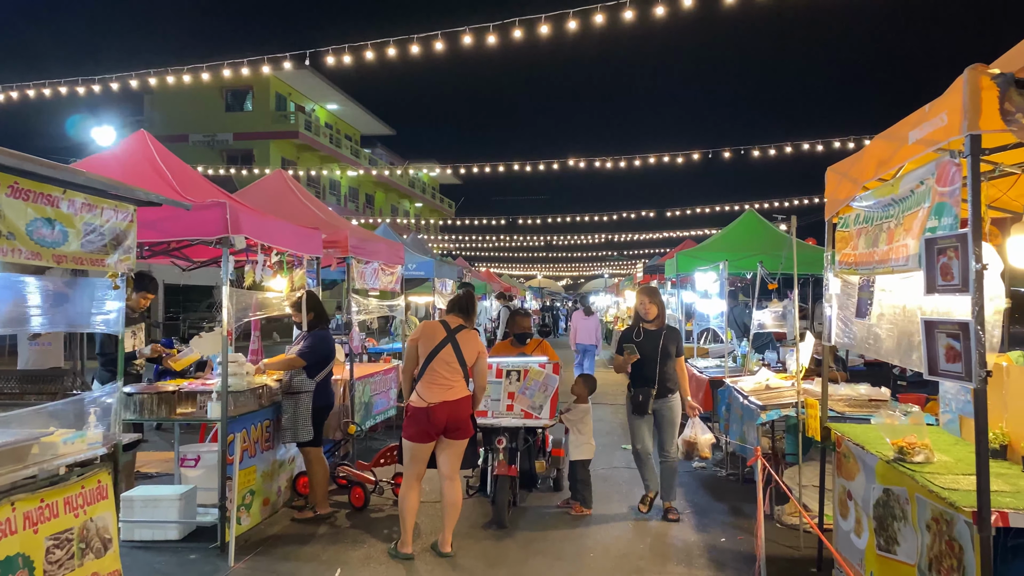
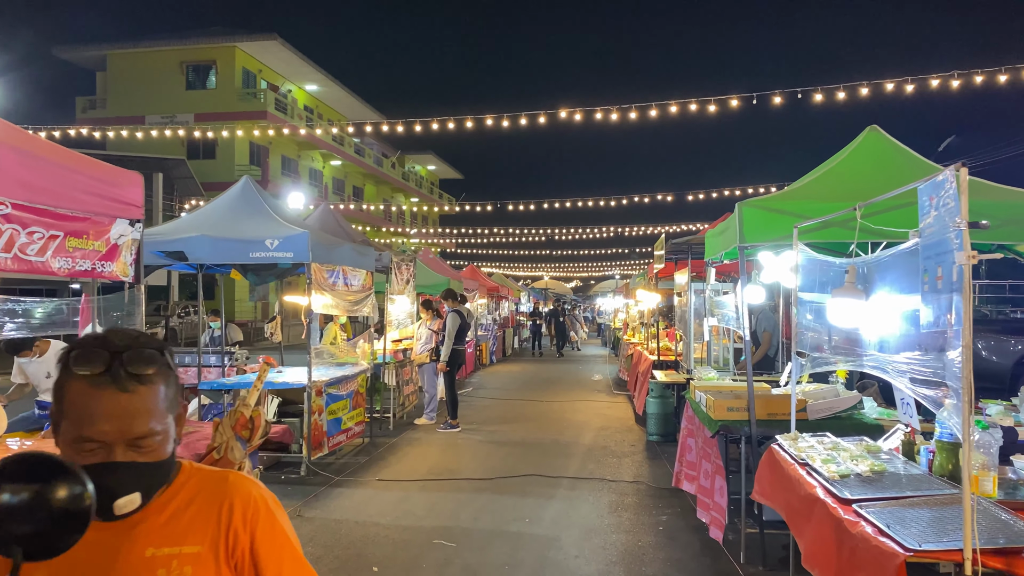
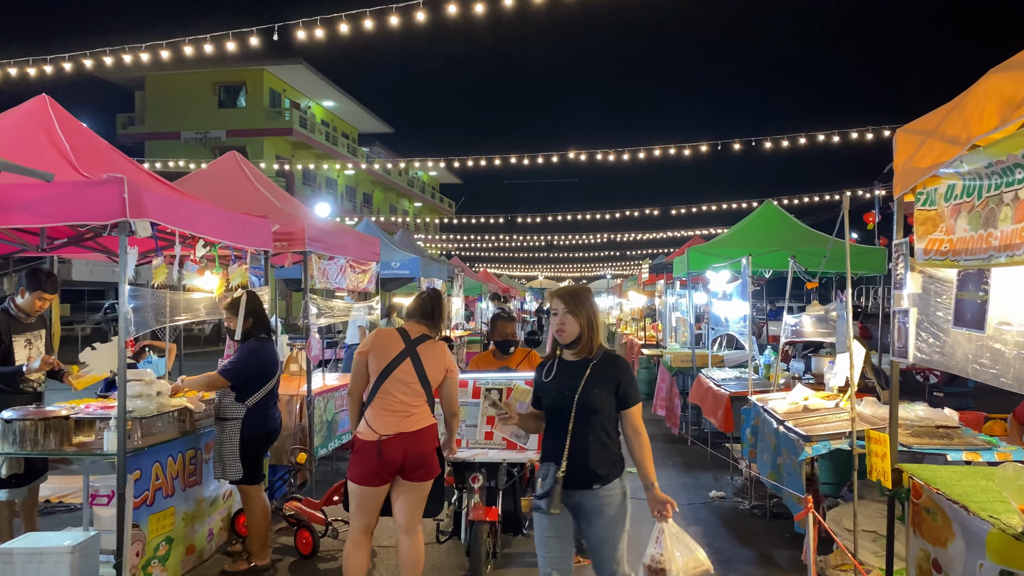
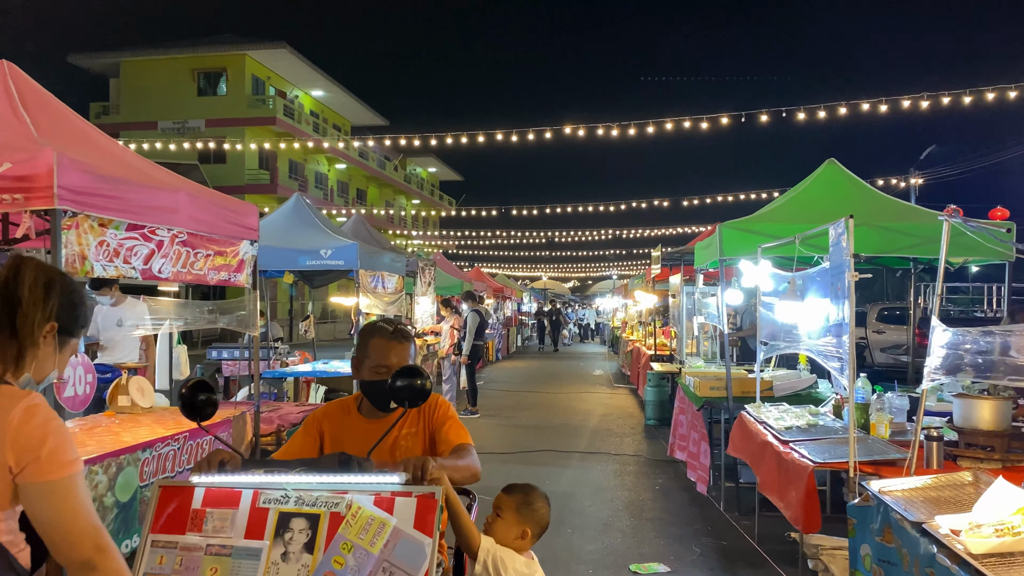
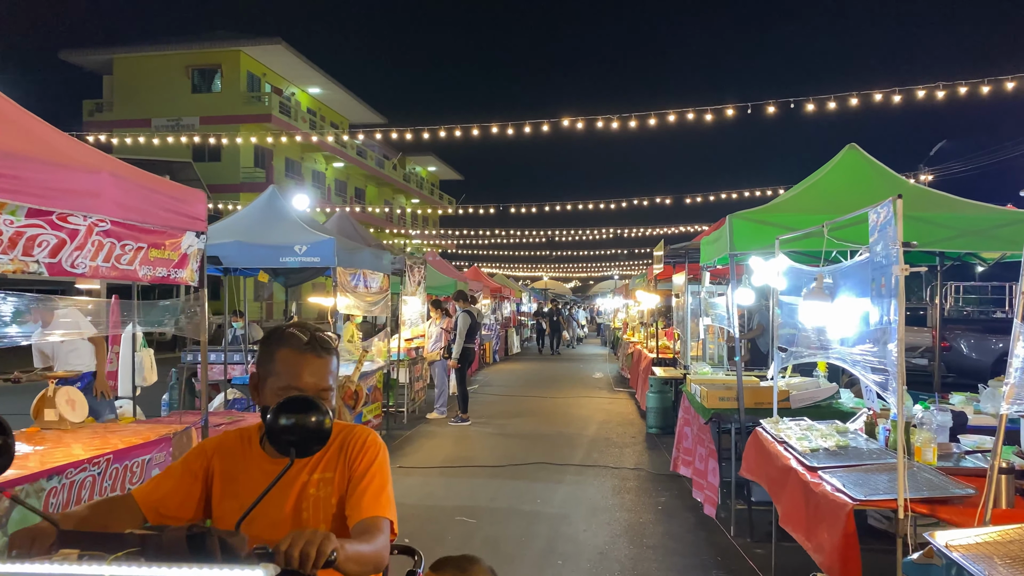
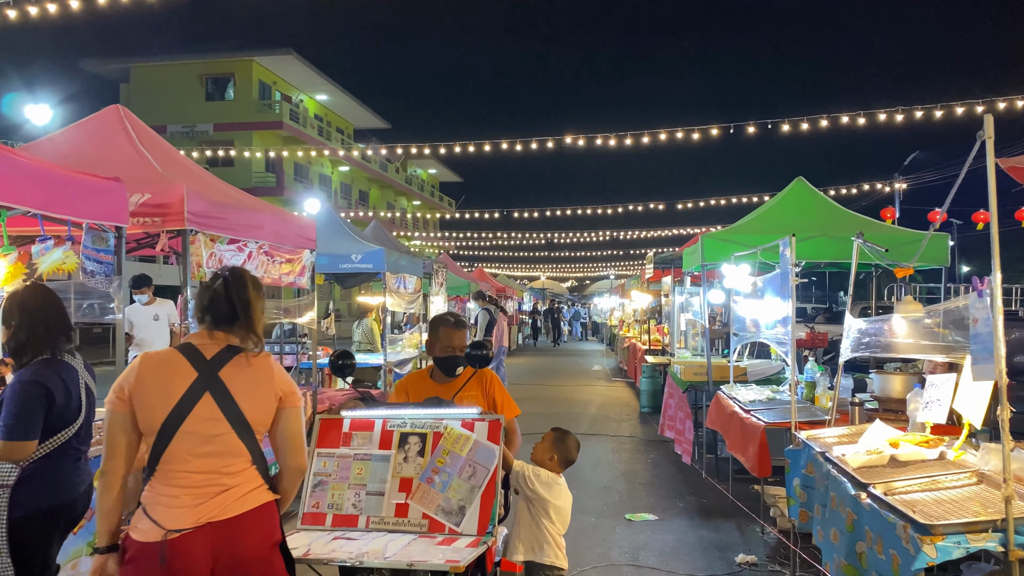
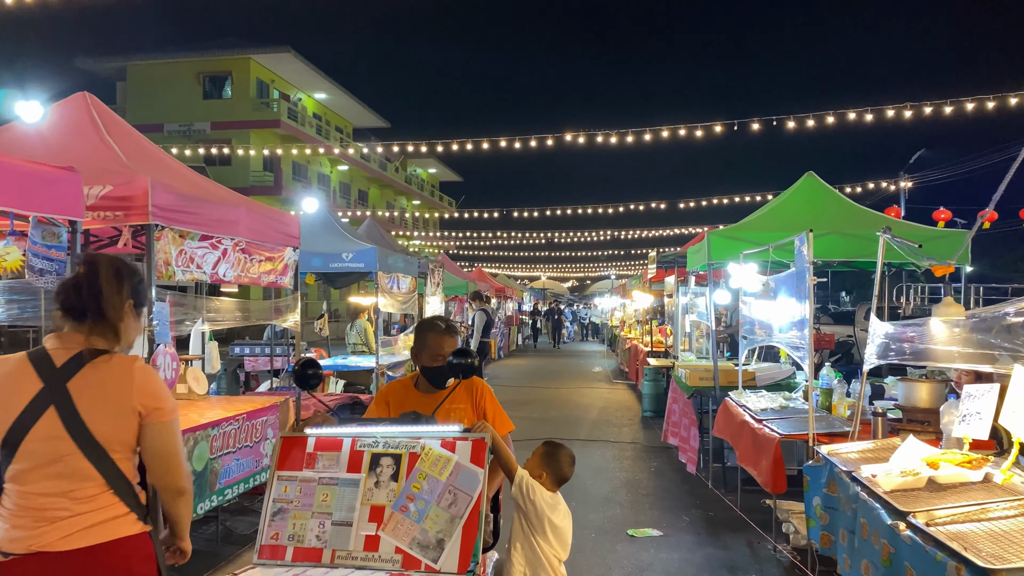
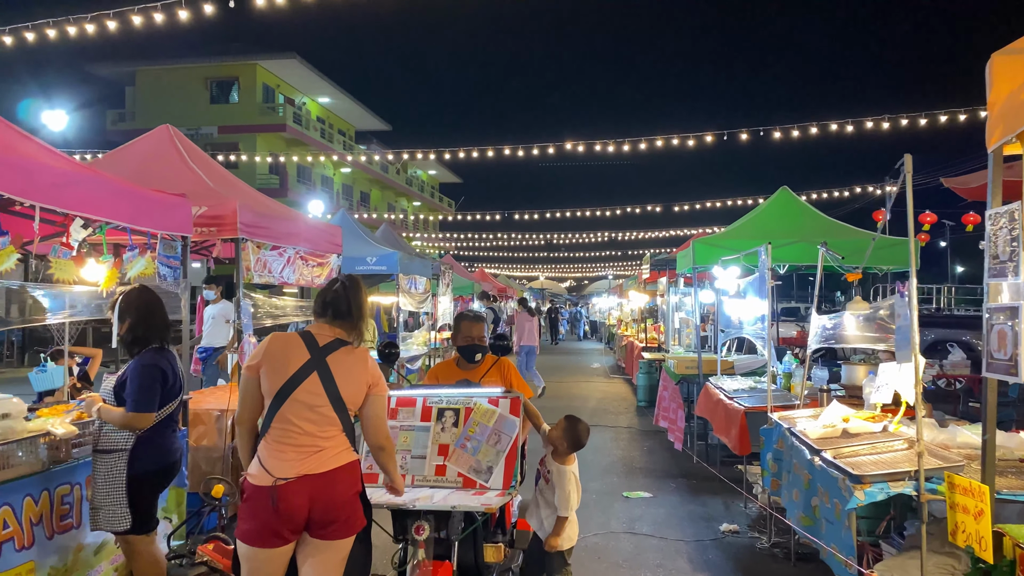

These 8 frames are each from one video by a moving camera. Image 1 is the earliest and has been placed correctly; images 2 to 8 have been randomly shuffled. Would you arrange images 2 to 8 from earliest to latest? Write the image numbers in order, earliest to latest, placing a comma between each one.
3, 8, 6, 7, 4, 5, 2
